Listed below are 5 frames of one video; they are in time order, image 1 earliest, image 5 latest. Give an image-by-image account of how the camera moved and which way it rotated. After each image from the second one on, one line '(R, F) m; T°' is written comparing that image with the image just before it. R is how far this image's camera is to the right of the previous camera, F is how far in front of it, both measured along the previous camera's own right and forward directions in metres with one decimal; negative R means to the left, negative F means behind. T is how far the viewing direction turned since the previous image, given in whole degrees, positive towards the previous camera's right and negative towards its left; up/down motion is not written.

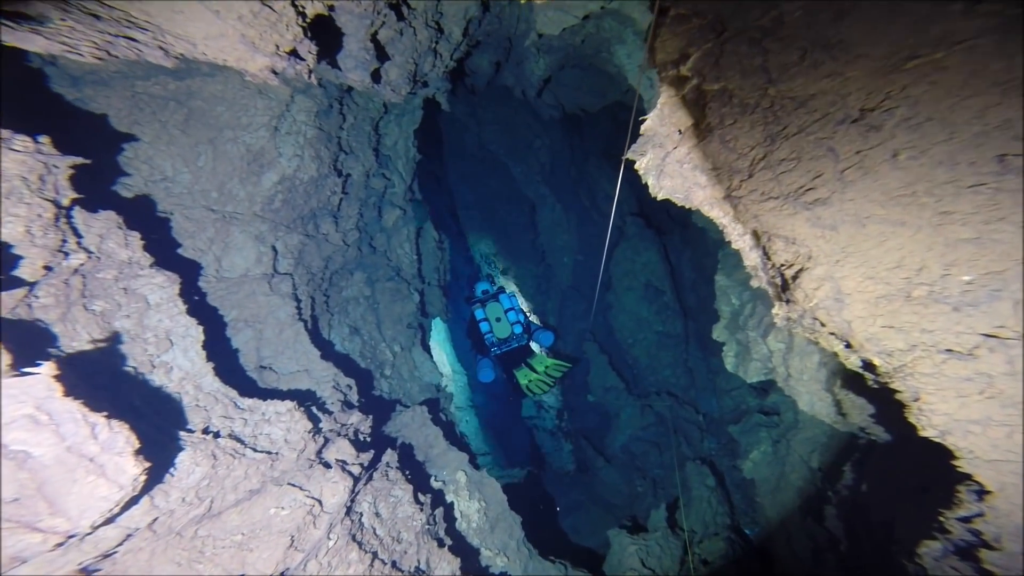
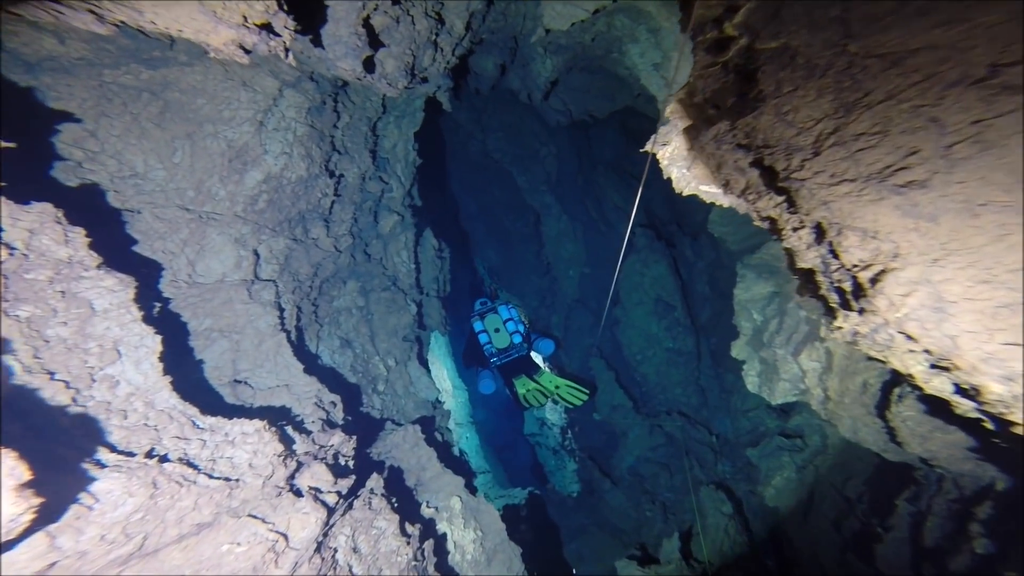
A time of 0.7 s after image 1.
(0.0, +0.2) m; 0°
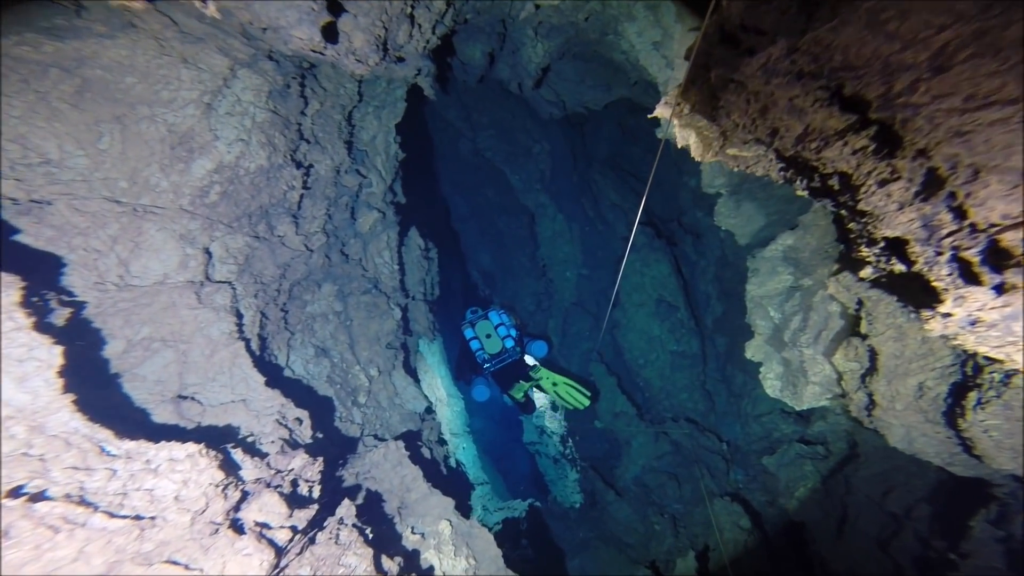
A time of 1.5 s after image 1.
(0.0, +0.3) m; 0°
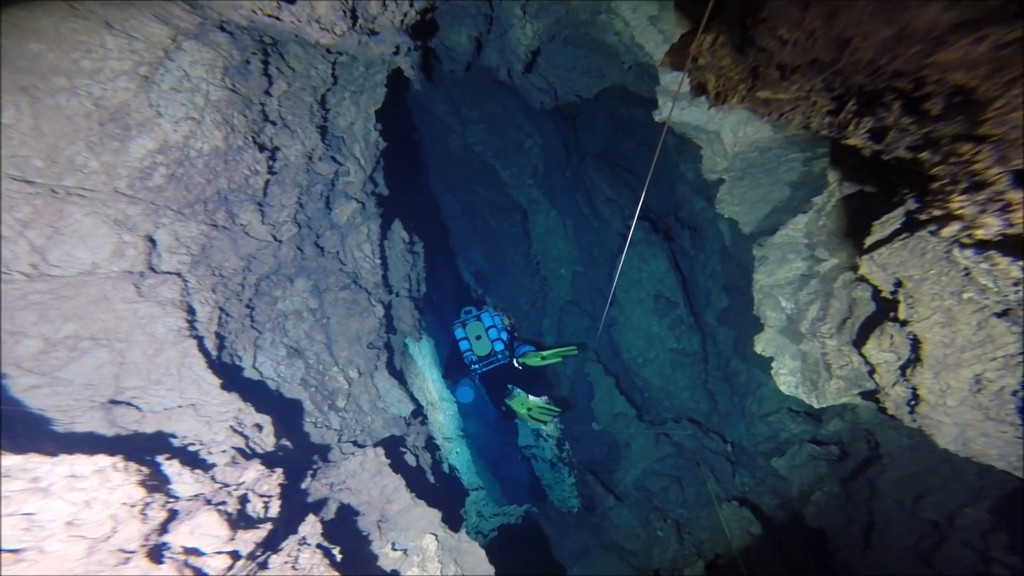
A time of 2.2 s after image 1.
(0.0, +0.3) m; 0°
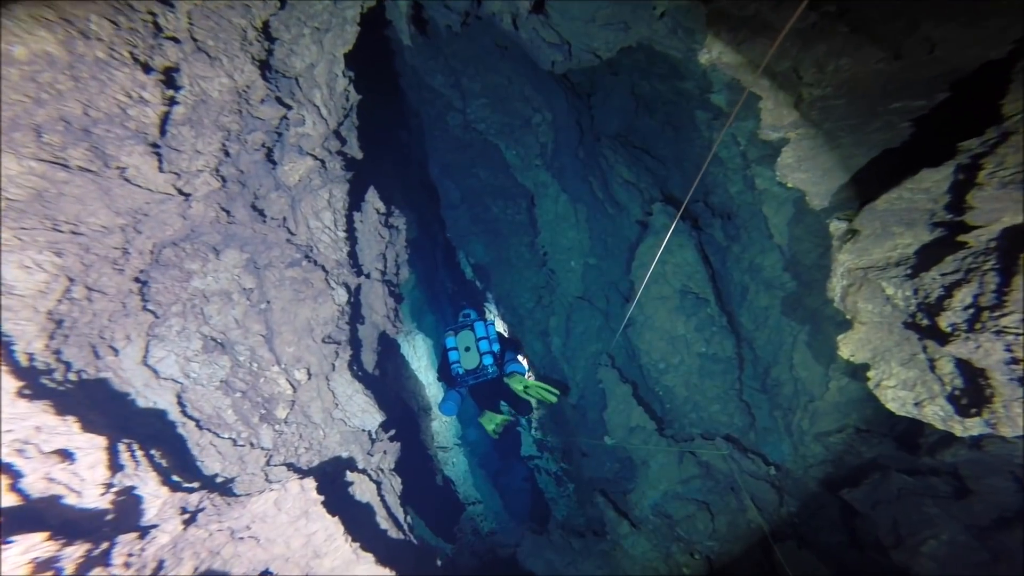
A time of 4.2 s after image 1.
(+0.1, +0.8) m; -1°
